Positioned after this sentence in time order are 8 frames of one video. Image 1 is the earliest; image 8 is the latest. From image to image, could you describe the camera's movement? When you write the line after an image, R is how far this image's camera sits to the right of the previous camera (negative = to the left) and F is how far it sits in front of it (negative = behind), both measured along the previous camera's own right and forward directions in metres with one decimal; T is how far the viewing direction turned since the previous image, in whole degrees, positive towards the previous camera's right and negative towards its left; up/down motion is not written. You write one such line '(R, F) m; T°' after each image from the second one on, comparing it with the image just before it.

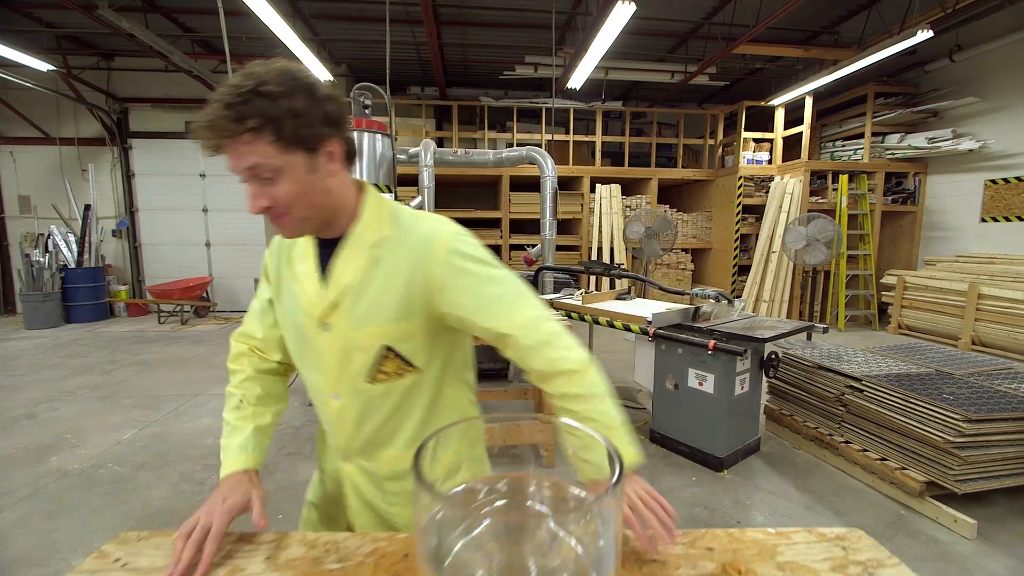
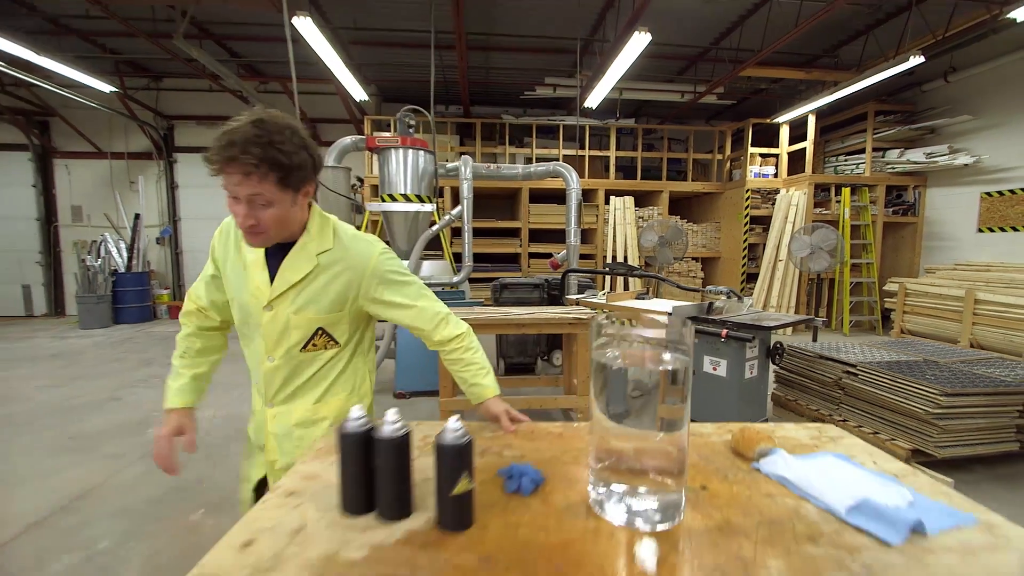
(-0.2, -0.4) m; -1°
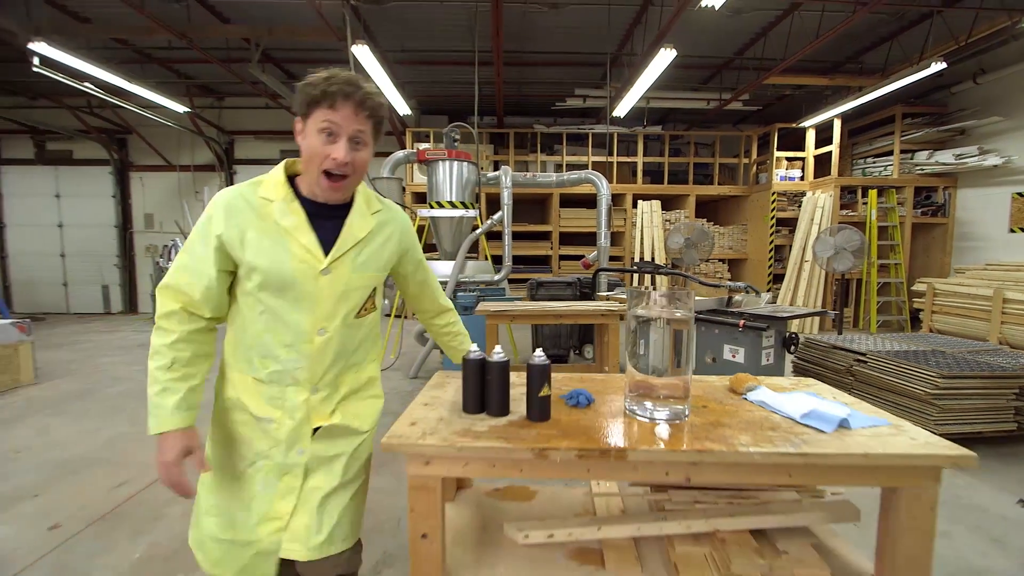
(-0.1, -0.4) m; -3°
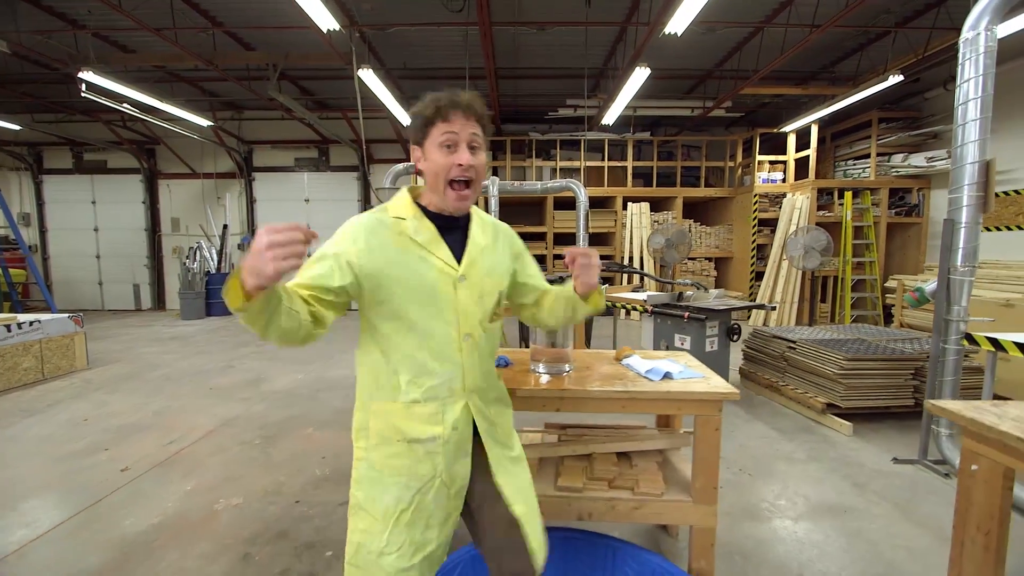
(+0.3, -0.6) m; -2°
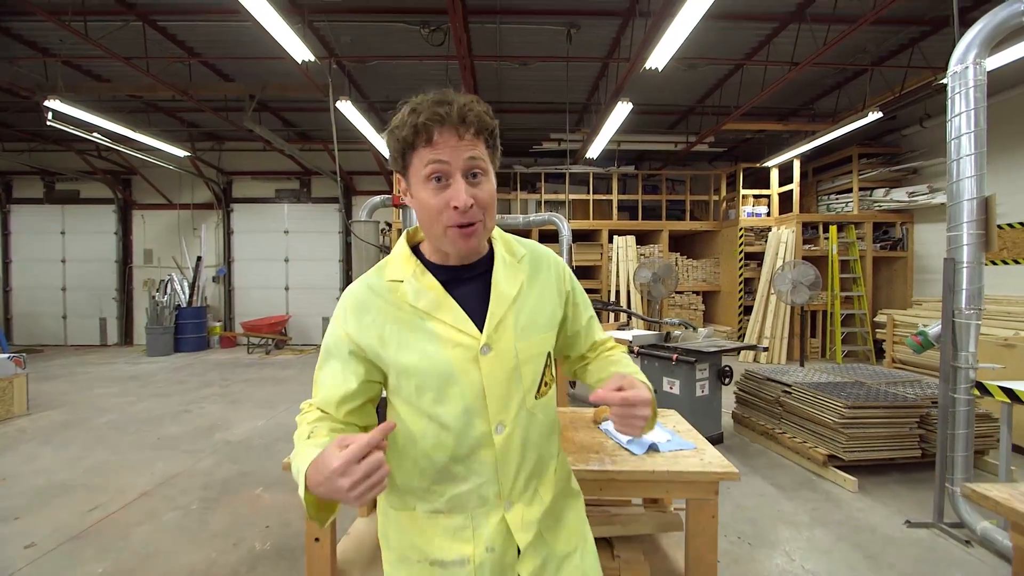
(+0.1, +0.2) m; +1°
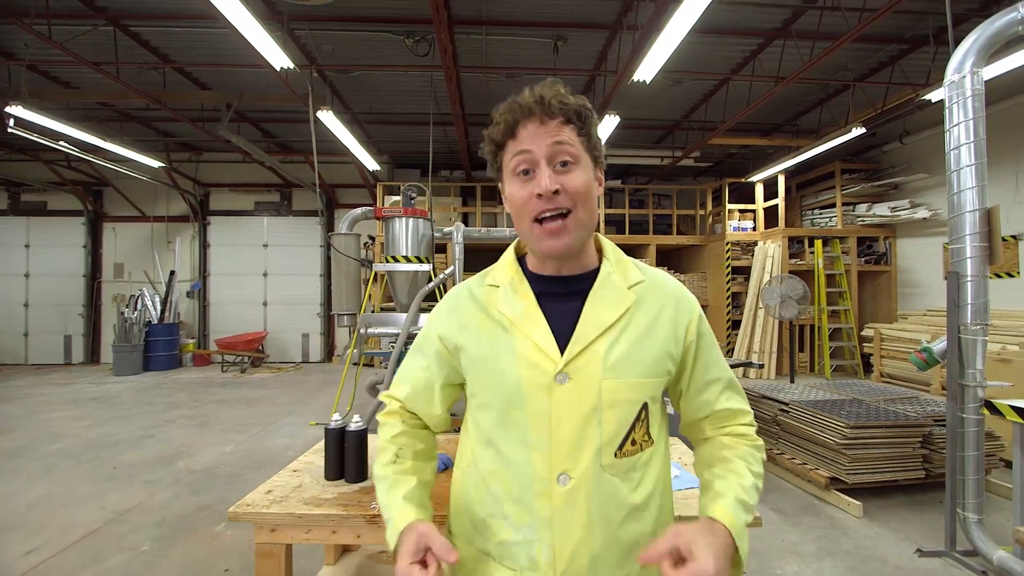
(0.0, +0.2) m; +2°
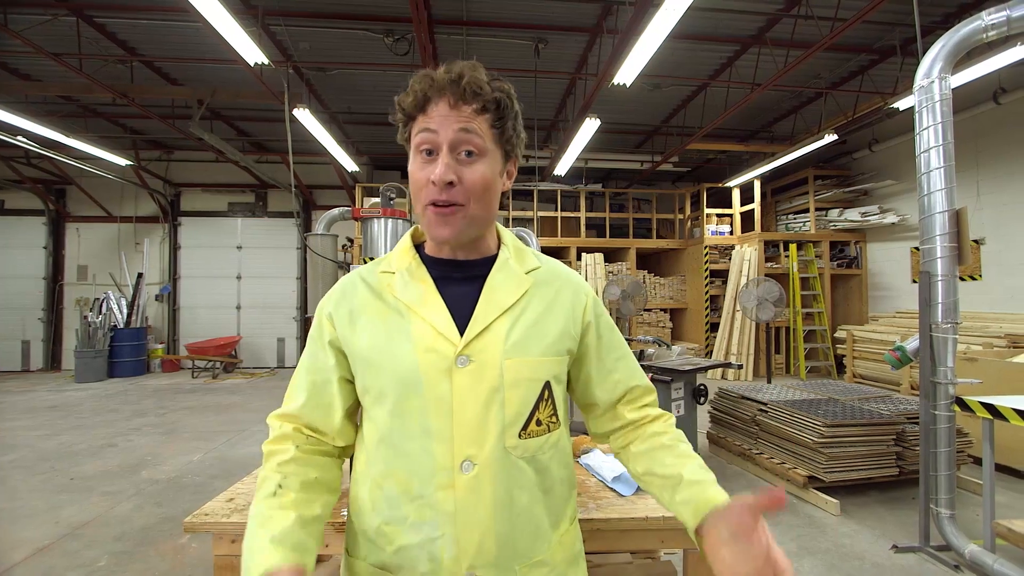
(0.0, 0.0) m; +2°
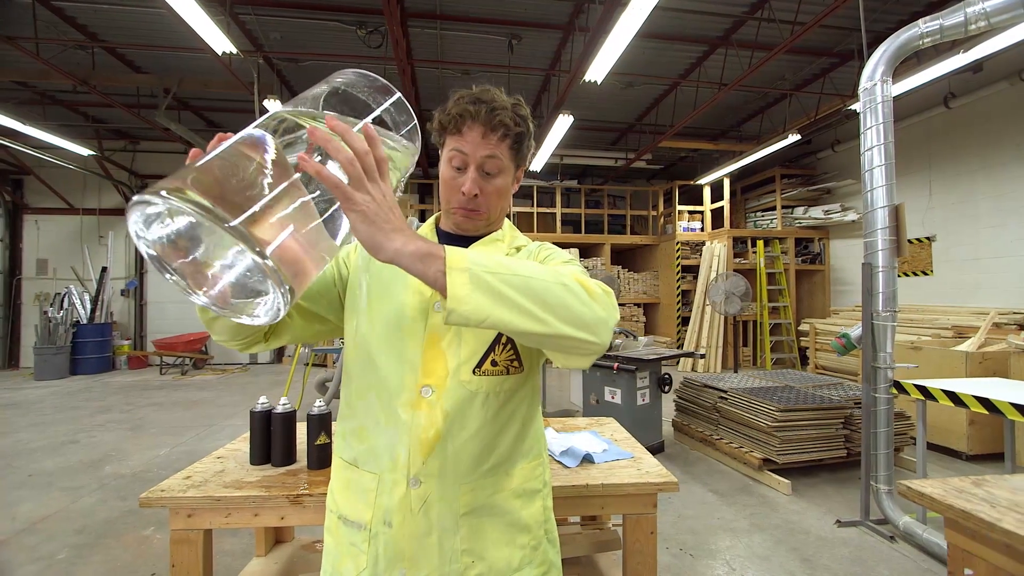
(+0.1, -0.1) m; +3°
